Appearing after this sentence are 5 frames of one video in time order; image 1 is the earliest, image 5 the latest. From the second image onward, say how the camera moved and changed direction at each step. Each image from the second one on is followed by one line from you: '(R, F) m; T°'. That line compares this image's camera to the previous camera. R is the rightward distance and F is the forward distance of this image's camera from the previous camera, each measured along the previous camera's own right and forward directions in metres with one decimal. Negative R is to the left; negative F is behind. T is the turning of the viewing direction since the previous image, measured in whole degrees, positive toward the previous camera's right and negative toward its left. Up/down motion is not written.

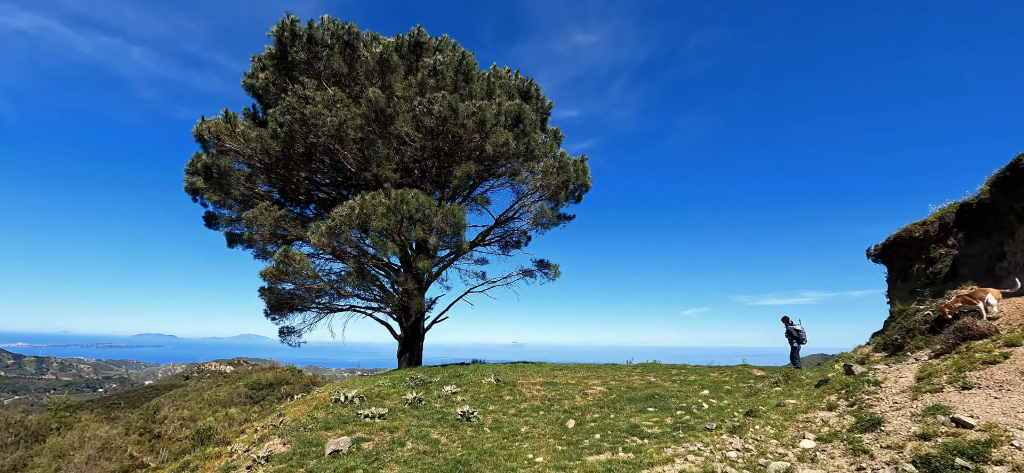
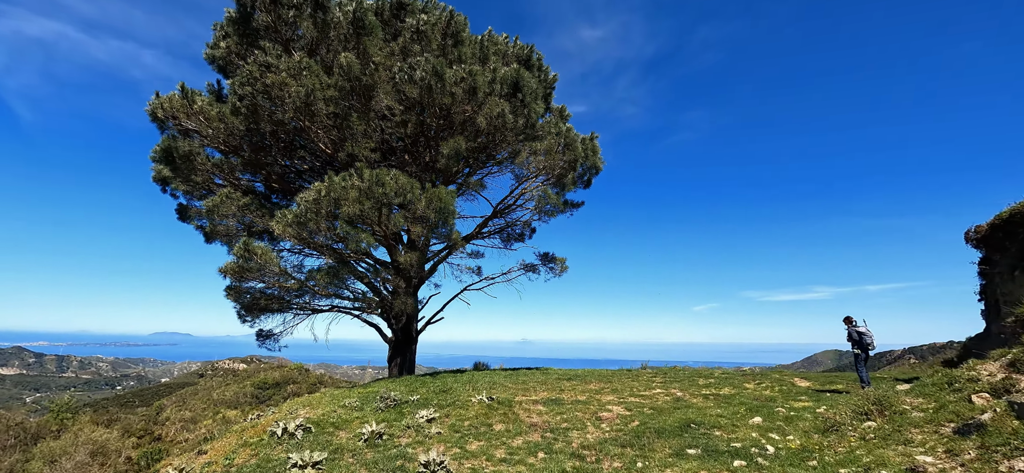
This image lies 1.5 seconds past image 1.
(+0.3, +2.2) m; -1°
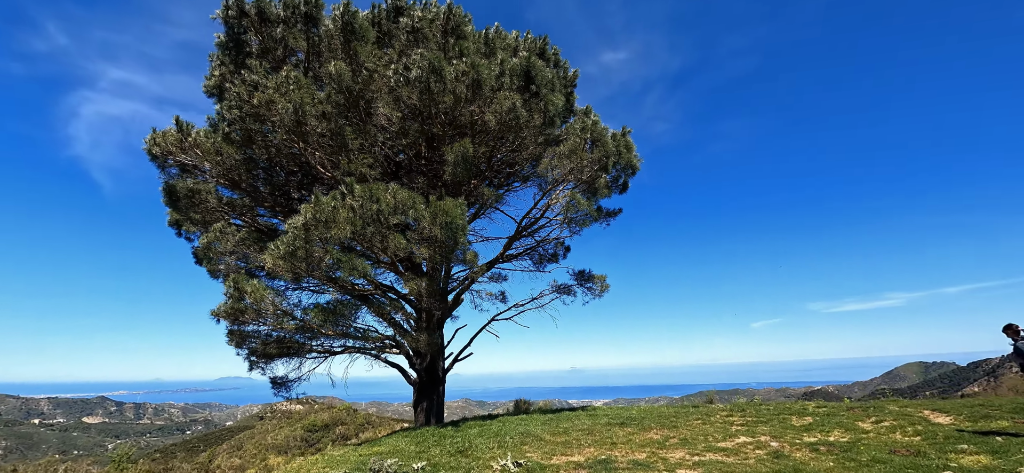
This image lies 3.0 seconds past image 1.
(+0.3, +2.1) m; -5°
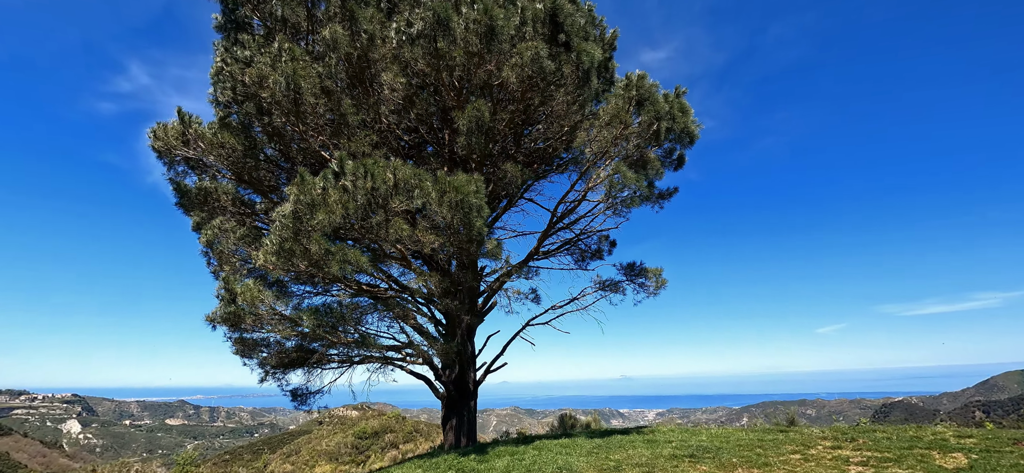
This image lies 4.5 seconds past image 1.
(+0.3, +2.1) m; -6°
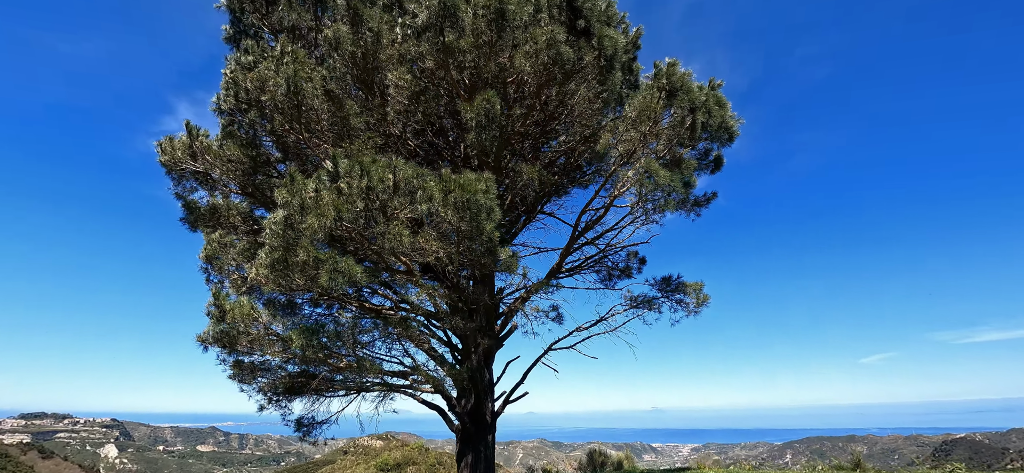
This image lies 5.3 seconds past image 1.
(+0.1, +1.1) m; -3°
